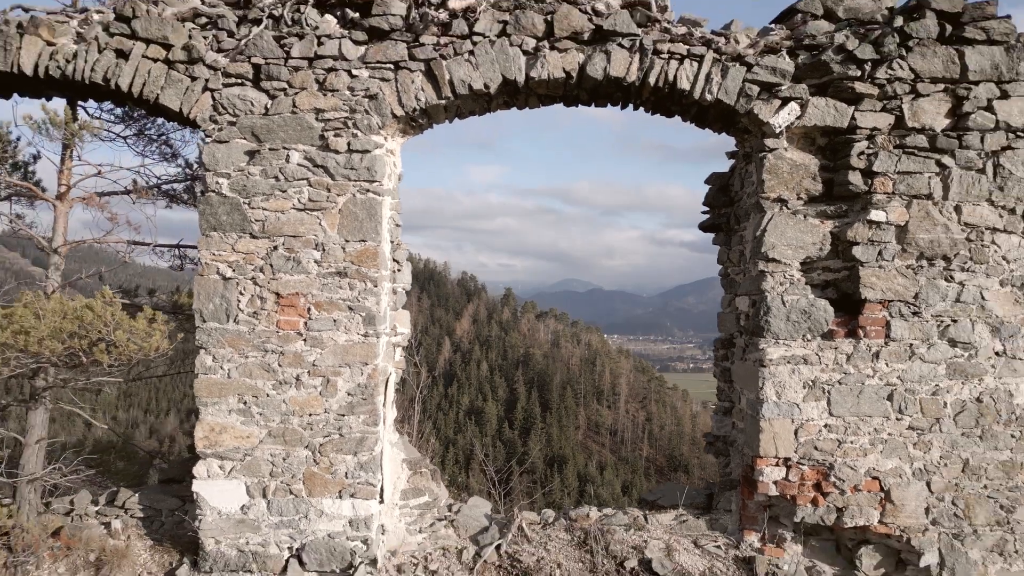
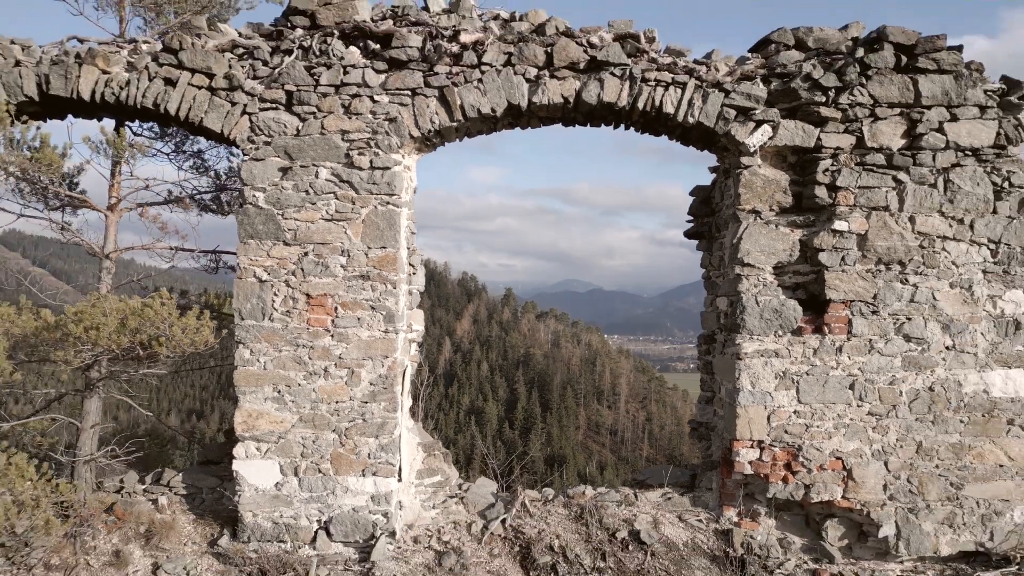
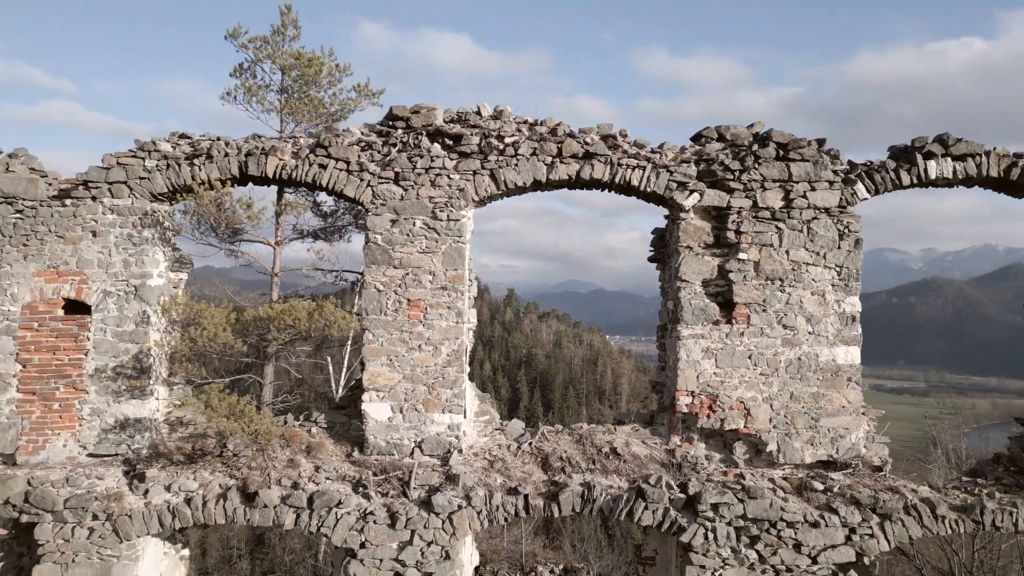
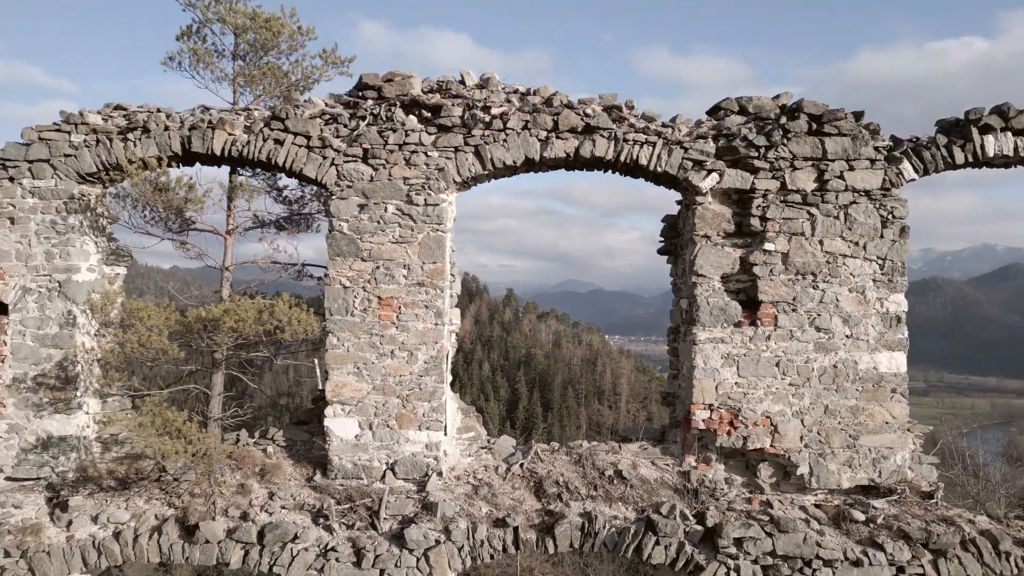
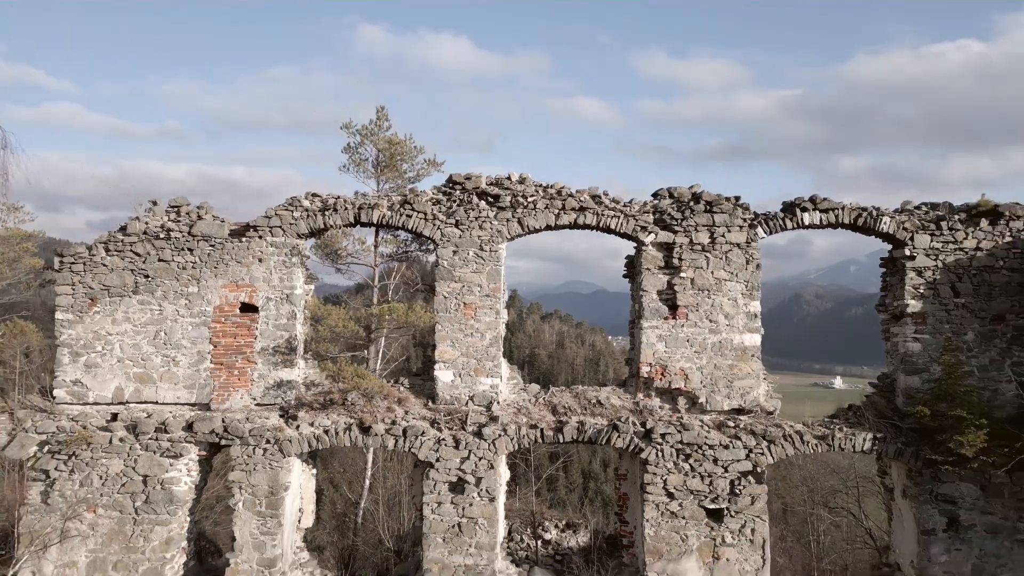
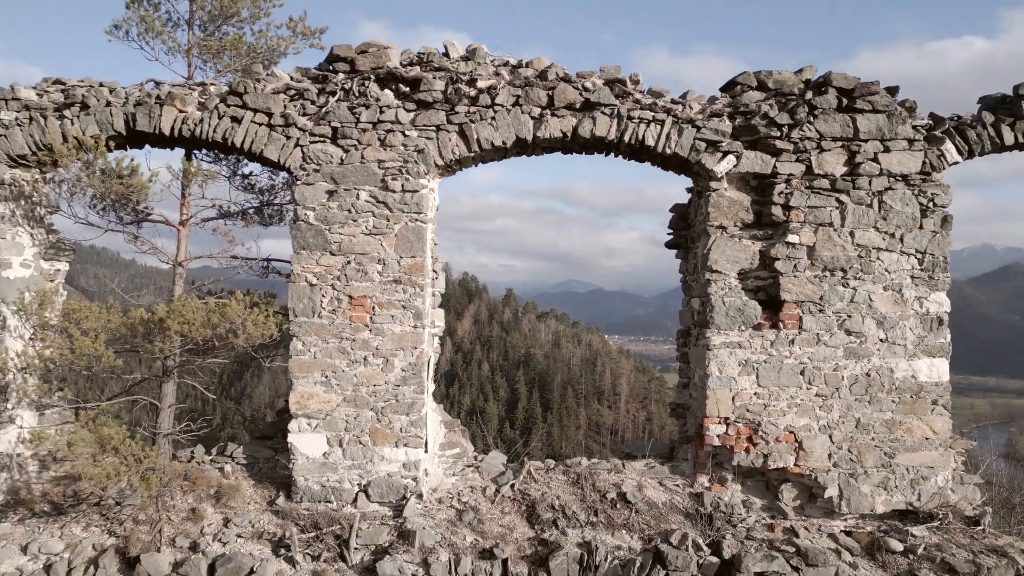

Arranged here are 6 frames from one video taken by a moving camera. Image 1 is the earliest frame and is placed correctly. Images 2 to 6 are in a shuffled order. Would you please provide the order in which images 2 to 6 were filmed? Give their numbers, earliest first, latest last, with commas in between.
2, 6, 4, 3, 5
